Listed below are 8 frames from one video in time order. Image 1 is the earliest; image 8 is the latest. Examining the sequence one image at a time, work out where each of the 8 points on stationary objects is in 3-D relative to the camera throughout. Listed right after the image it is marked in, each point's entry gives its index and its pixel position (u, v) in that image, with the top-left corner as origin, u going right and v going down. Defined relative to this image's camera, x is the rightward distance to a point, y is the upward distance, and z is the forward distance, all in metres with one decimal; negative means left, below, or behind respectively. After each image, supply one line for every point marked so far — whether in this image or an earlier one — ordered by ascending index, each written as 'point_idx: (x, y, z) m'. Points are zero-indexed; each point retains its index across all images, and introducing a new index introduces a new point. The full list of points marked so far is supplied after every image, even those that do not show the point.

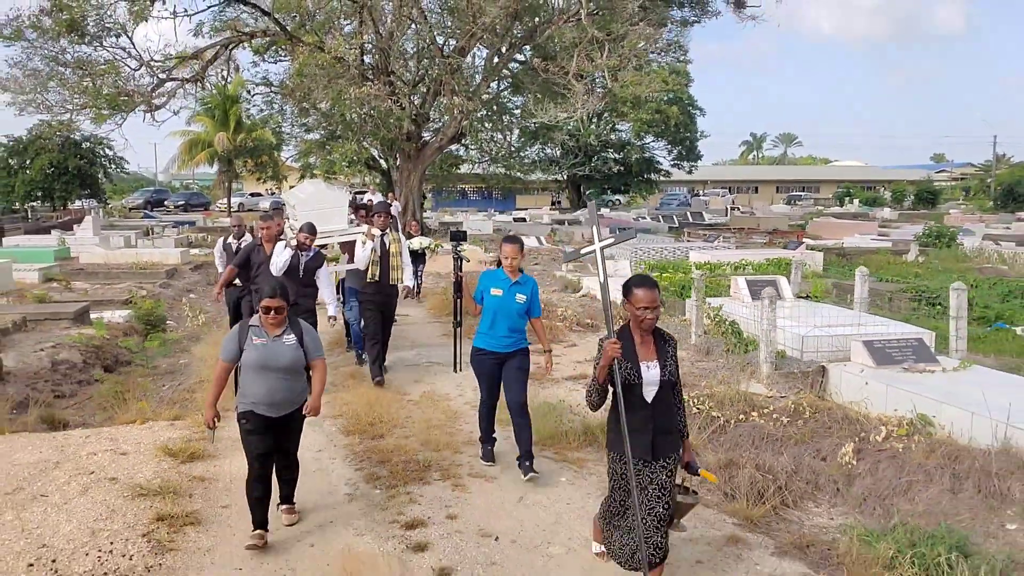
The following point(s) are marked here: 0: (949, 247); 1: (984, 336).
0: (+10.2, +1.0, +19.4) m
1: (+5.1, -0.5, +9.0) m
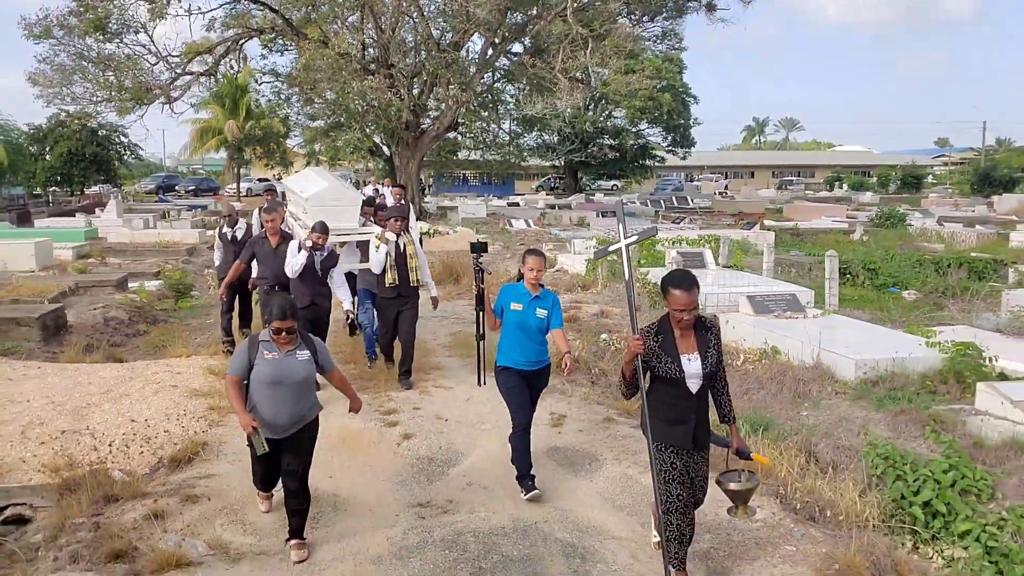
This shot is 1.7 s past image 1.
0: (+9.9, +1.5, +21.3) m
1: (+4.8, -0.1, +10.9) m
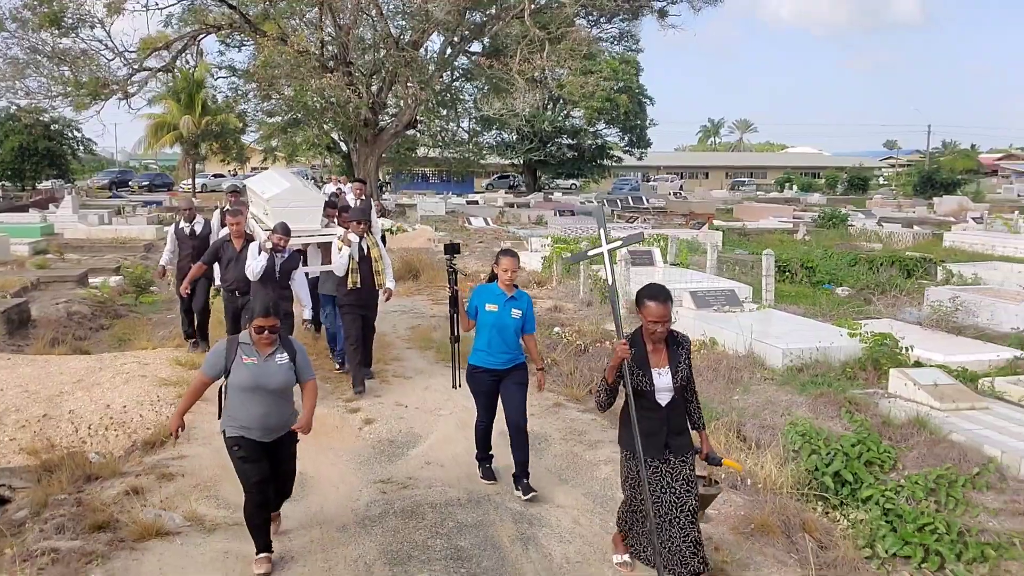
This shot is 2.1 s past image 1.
0: (+8.8, +1.6, +22.2) m
1: (+4.2, -0.1, +11.6) m
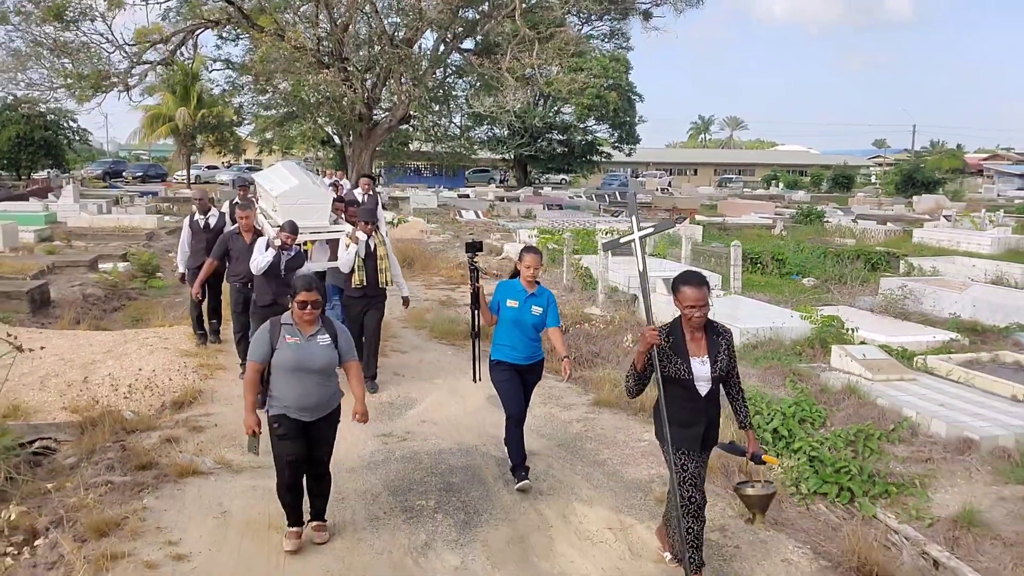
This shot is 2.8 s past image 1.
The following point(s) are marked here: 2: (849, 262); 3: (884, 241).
0: (+8.5, +1.8, +23.1) m
1: (+4.0, +0.1, +12.4) m
2: (+6.0, +0.4, +14.7) m
3: (+8.8, +1.1, +19.7) m
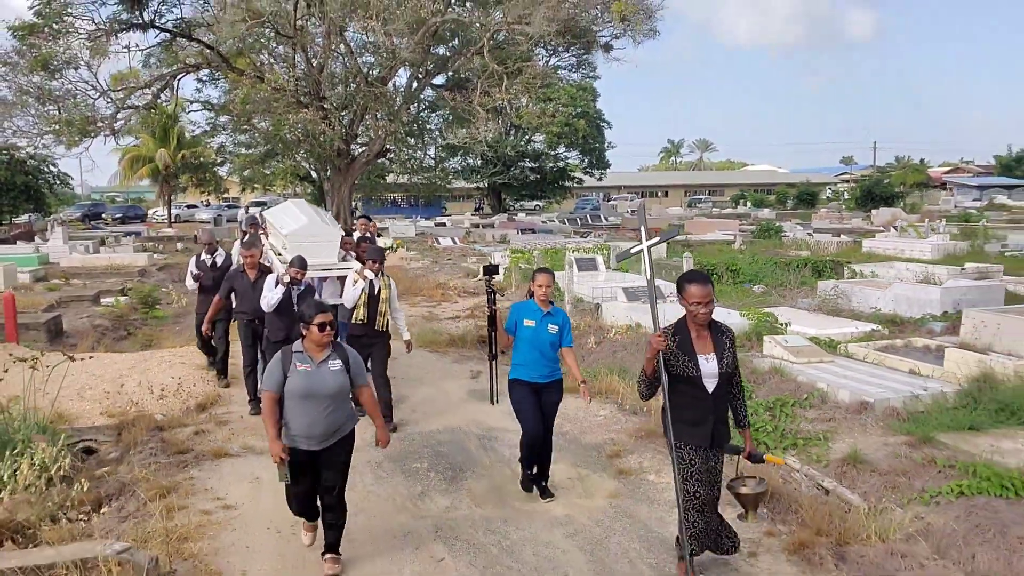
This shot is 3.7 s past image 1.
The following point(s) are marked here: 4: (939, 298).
0: (+7.8, +1.5, +24.5) m
1: (+3.6, 0.0, +13.7) m
2: (+5.5, +0.3, +16.0) m
3: (+8.2, +0.9, +21.1) m
4: (+5.3, -0.1, +10.4) m
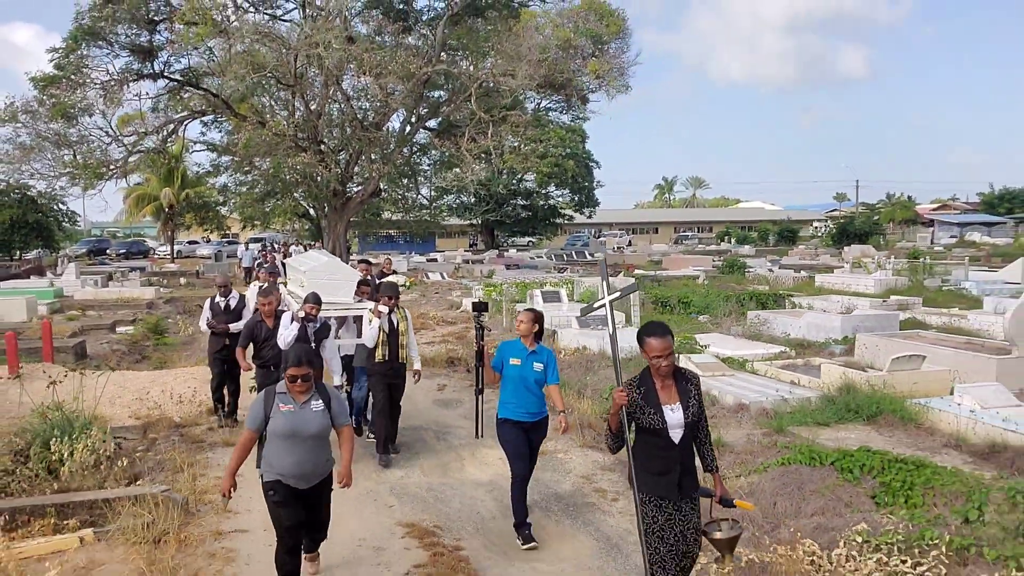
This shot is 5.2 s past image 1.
0: (+7.2, +0.5, +26.3) m
1: (+3.1, -0.6, +15.4) m
2: (+5.0, -0.3, +17.8) m
3: (+7.7, +0.1, +22.9) m
4: (+4.8, -0.5, +12.2) m
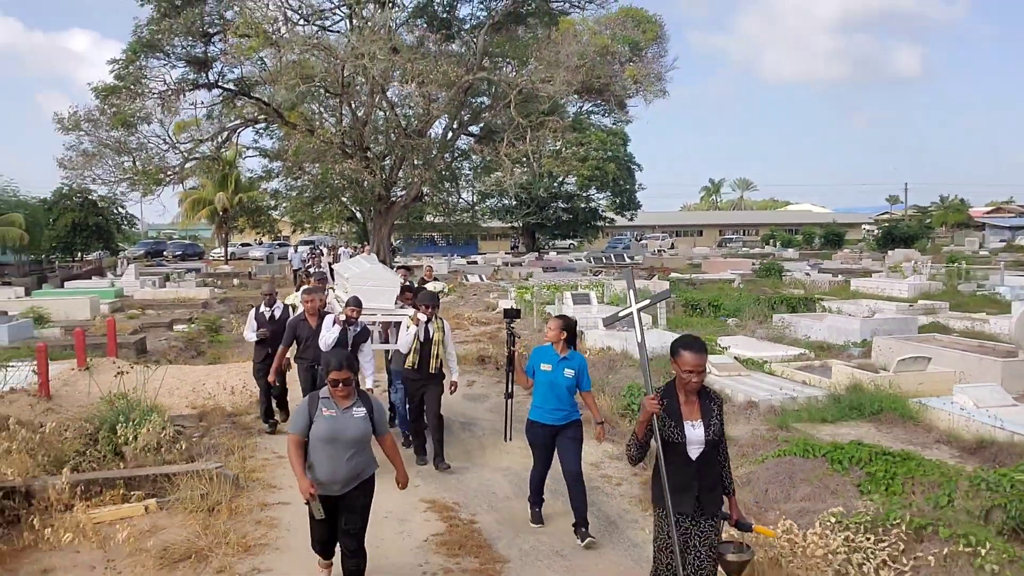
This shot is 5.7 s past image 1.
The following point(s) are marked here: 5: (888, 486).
0: (+8.4, +0.3, +26.6) m
1: (+3.7, -0.6, +15.9) m
2: (+5.7, -0.4, +18.1) m
3: (+8.7, 0.0, +23.1) m
4: (+5.2, -0.6, +12.5) m
5: (+2.9, -1.5, +6.3) m
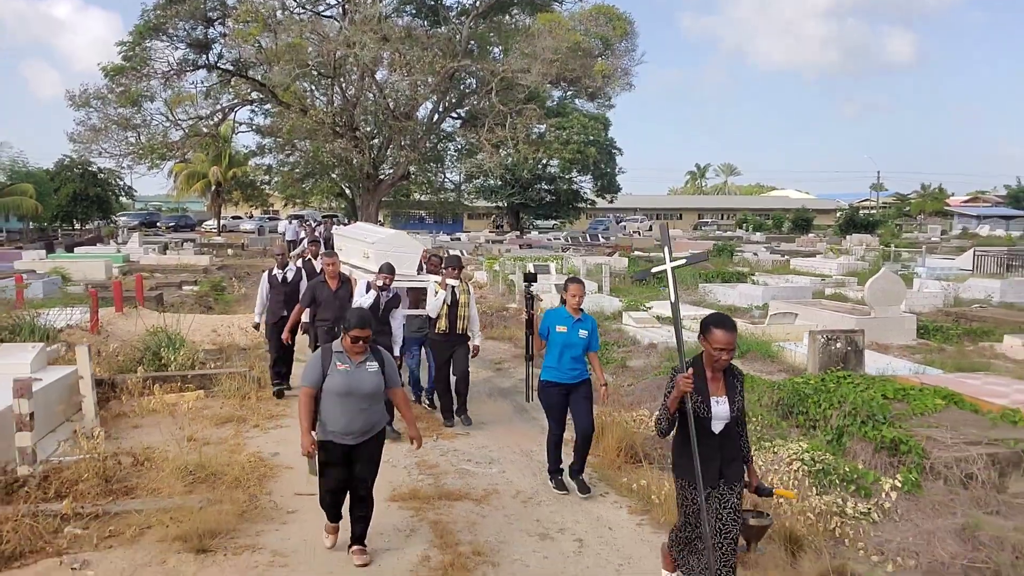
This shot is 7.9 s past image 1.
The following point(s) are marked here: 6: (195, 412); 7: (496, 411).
0: (+7.6, +1.1, +29.2) m
1: (+3.0, 0.0, +18.5) m
2: (+5.0, +0.2, +20.7) m
3: (+7.9, +0.6, +25.7) m
4: (+4.6, -0.1, +15.2) m
5: (+2.3, -1.1, +8.9) m
6: (-3.1, -1.2, +8.0) m
7: (-0.3, -1.2, +8.9) m
